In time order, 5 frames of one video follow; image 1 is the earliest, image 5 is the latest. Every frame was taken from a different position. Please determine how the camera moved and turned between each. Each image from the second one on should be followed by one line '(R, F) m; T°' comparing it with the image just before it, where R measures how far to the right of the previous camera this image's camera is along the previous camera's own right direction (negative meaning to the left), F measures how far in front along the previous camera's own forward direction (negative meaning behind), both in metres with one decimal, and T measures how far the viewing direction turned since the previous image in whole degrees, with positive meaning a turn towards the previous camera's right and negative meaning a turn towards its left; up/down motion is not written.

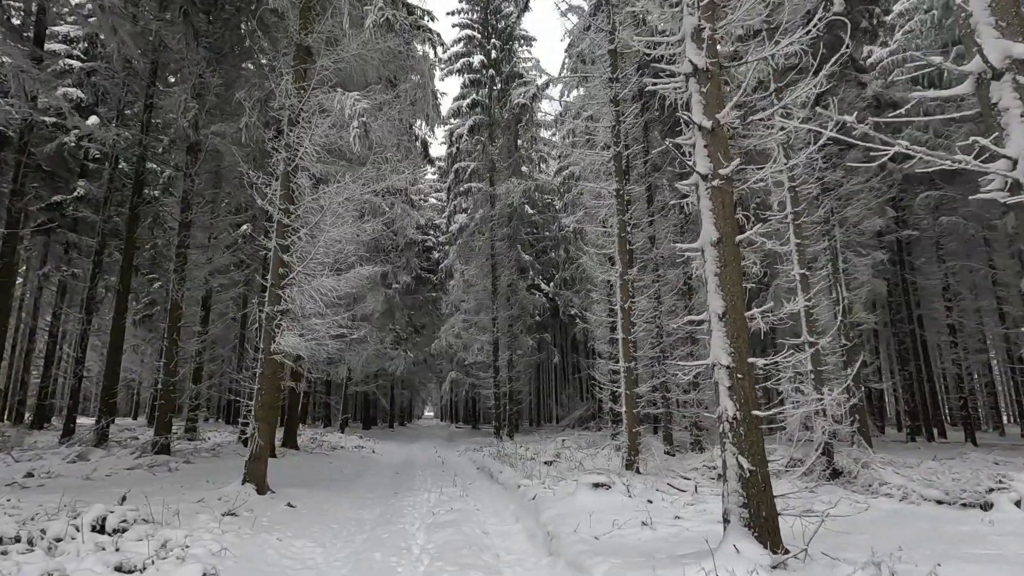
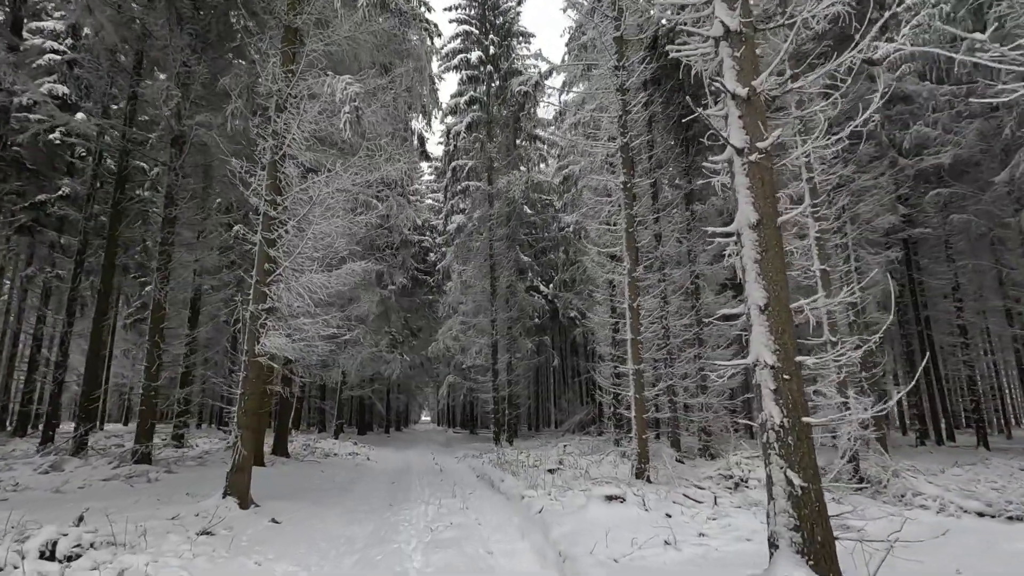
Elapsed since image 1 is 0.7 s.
(-0.1, +0.6) m; 0°
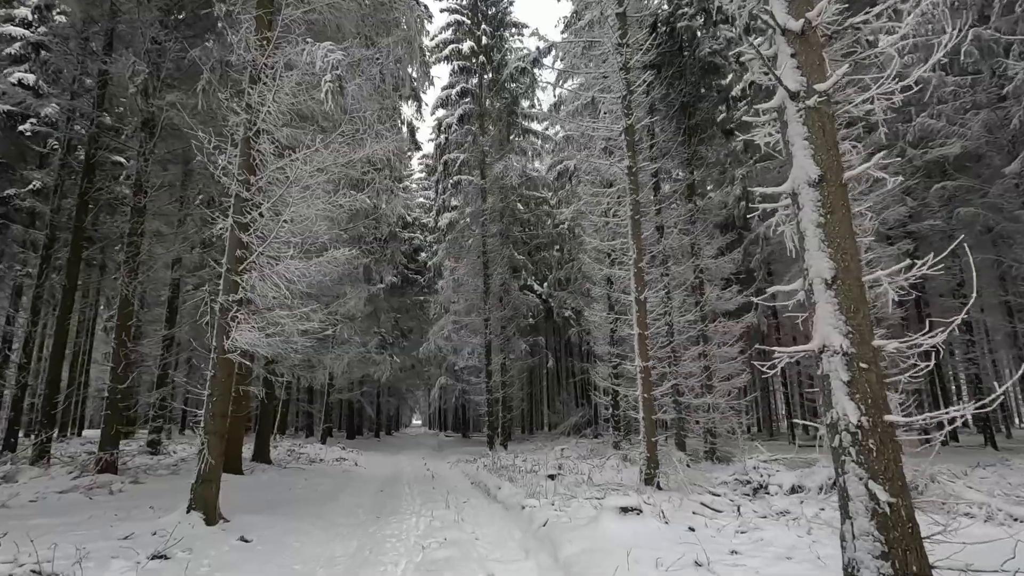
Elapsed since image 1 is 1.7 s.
(-0.1, +0.7) m; +1°
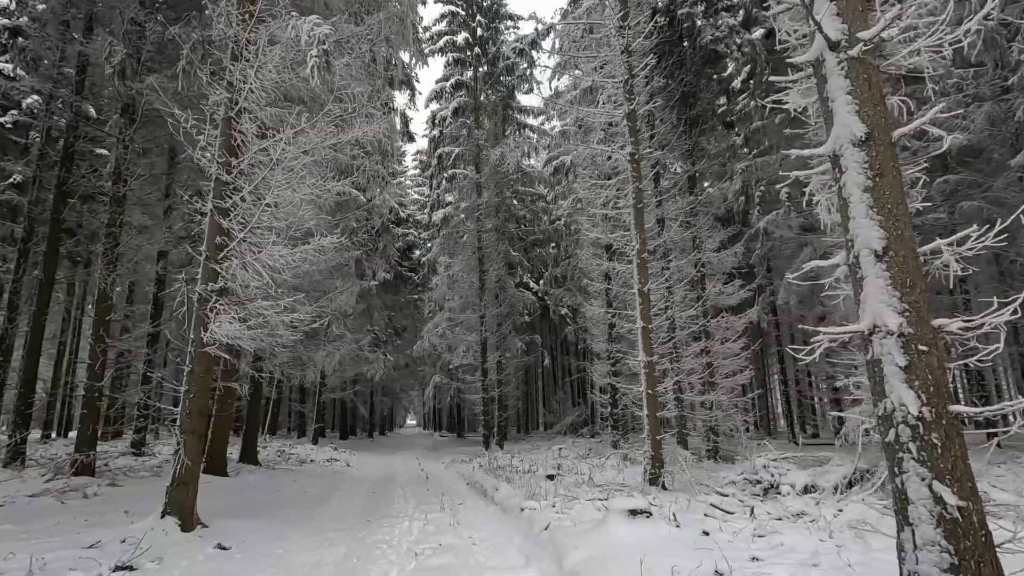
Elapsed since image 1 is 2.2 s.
(0.0, +0.4) m; +1°
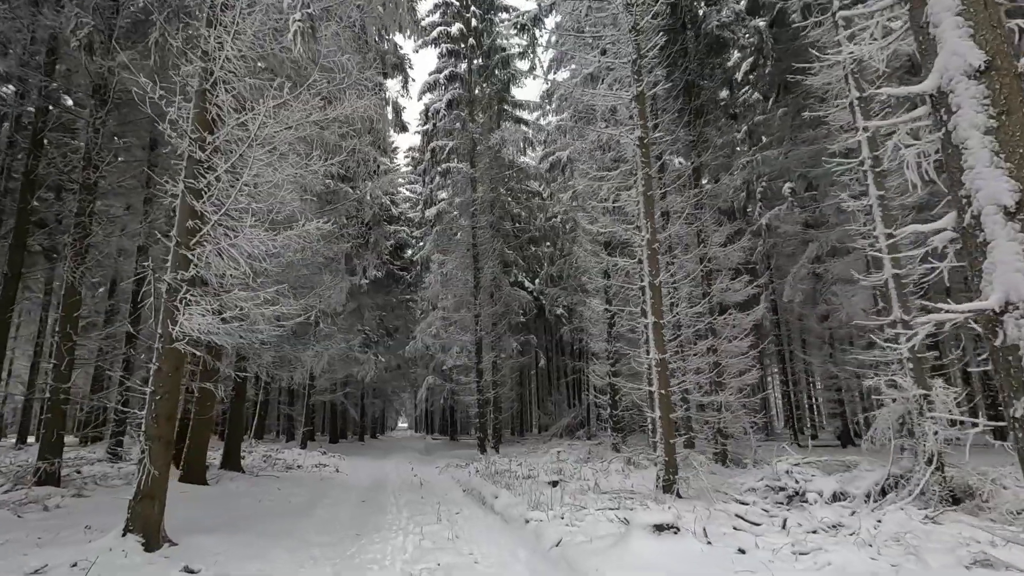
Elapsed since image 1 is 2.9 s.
(-0.1, +0.6) m; +1°
